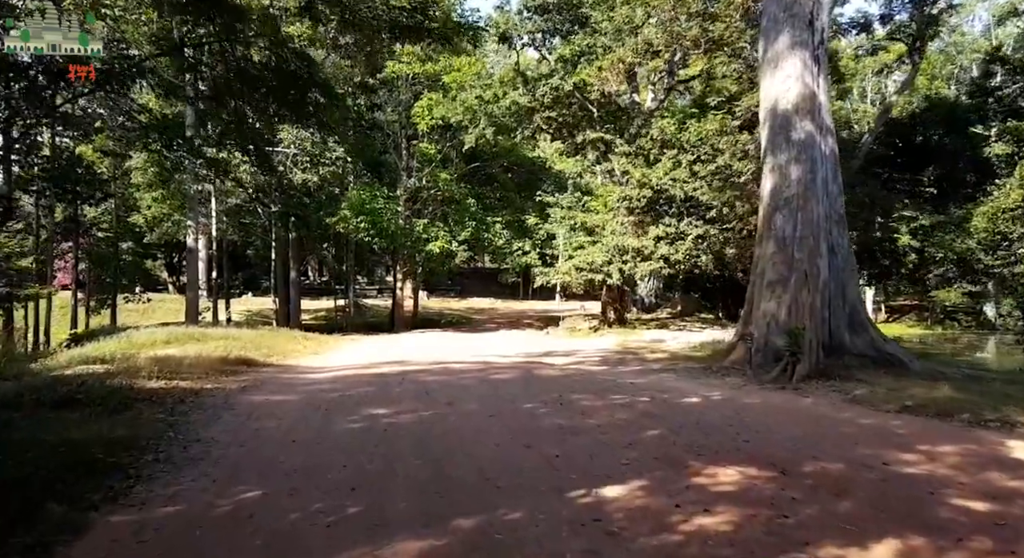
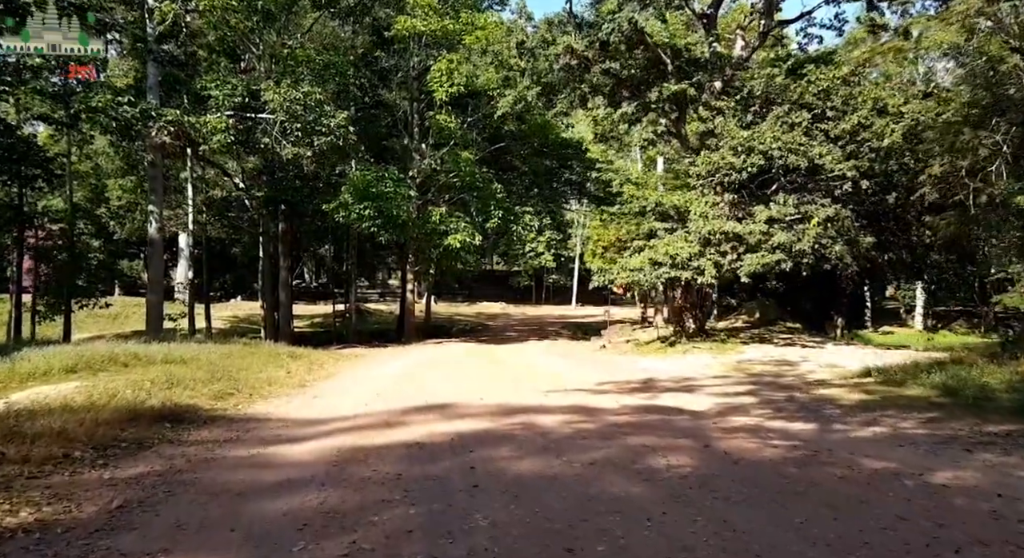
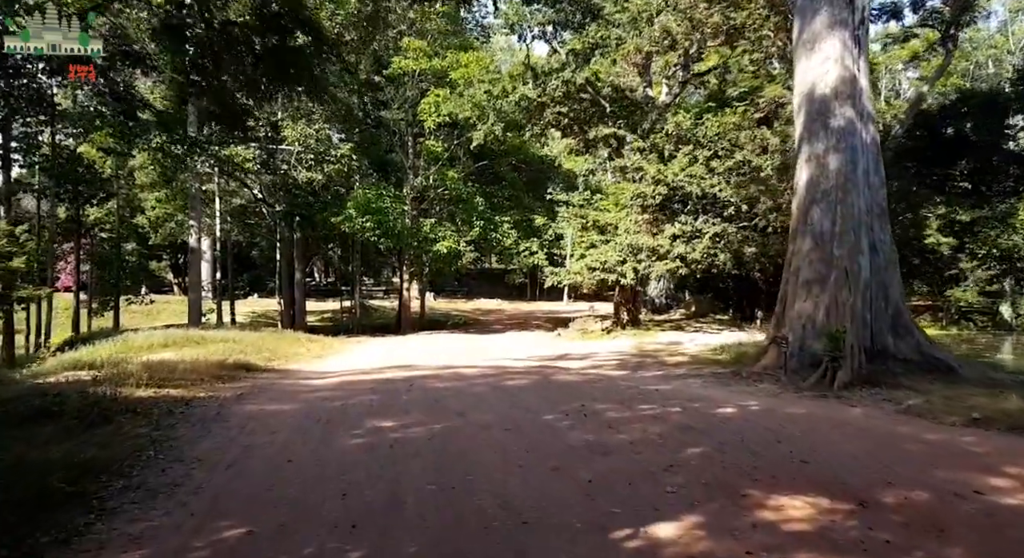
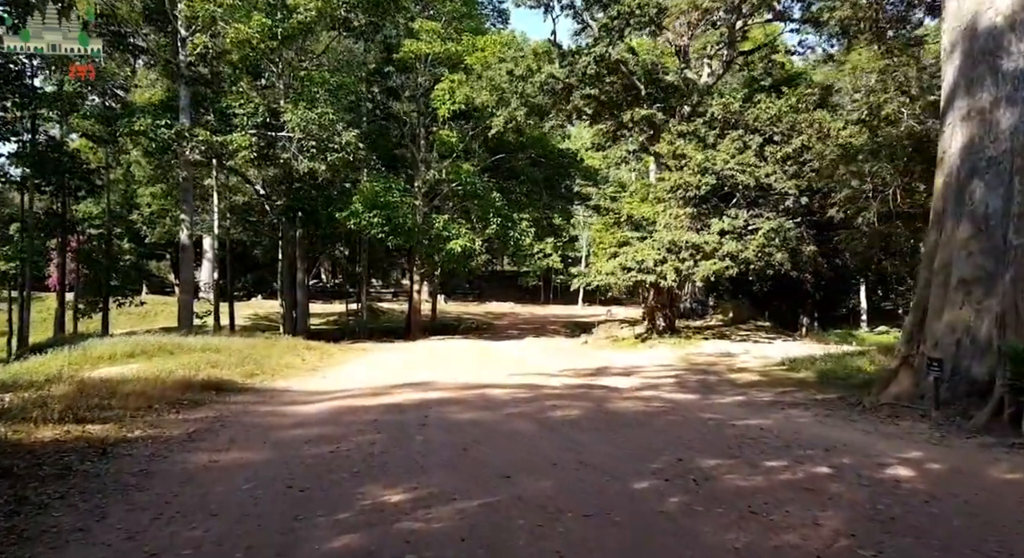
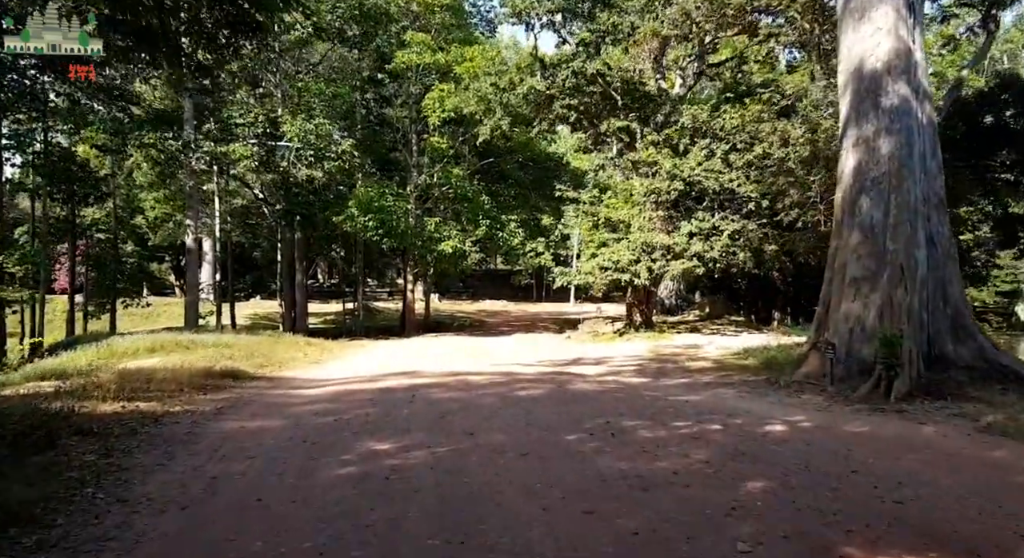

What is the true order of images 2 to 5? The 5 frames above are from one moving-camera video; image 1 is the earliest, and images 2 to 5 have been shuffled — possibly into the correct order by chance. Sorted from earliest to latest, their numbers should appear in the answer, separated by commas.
3, 5, 4, 2
